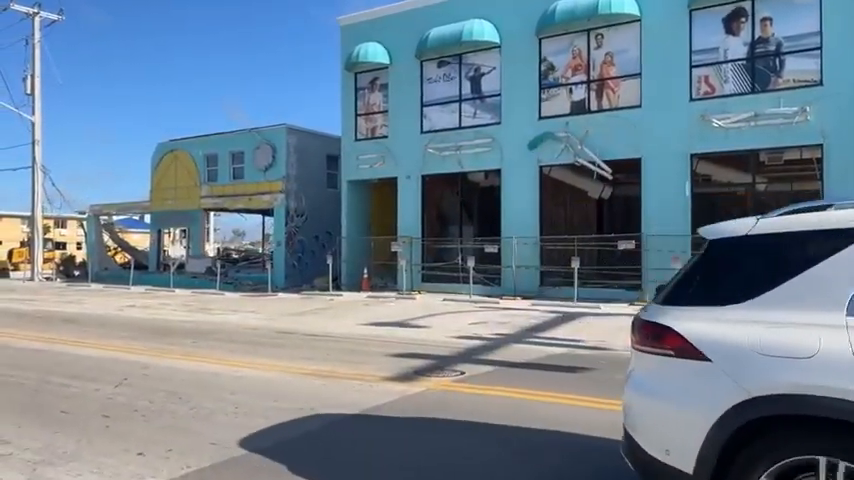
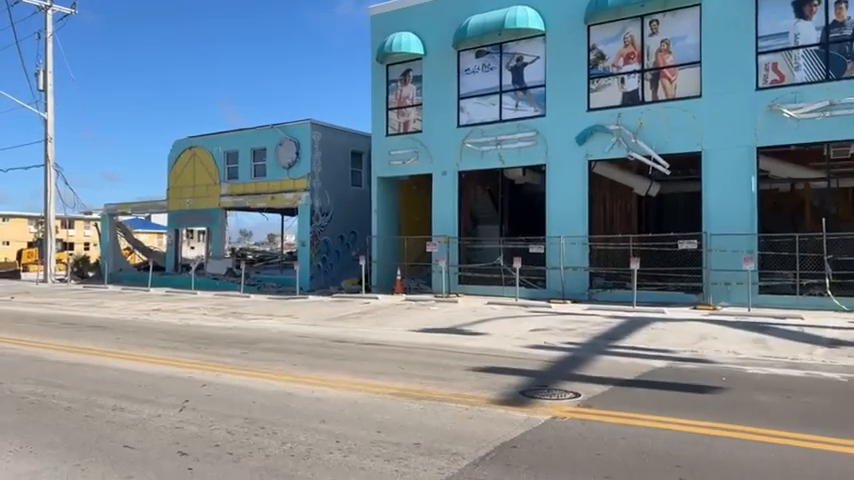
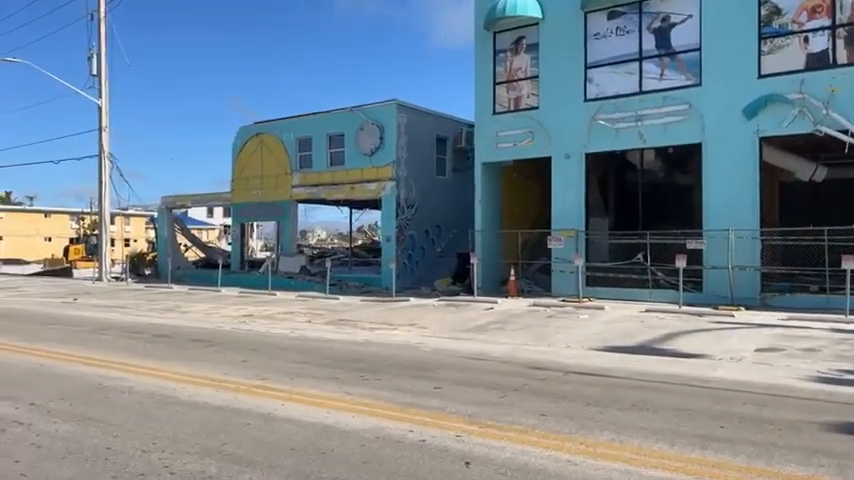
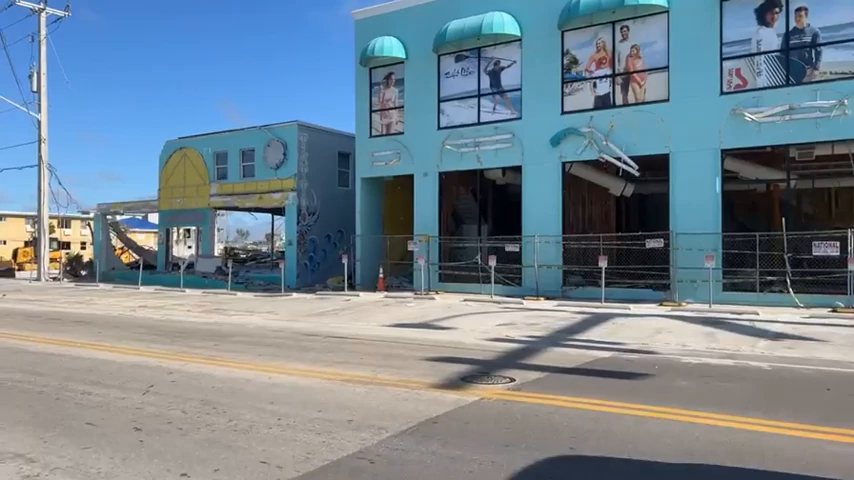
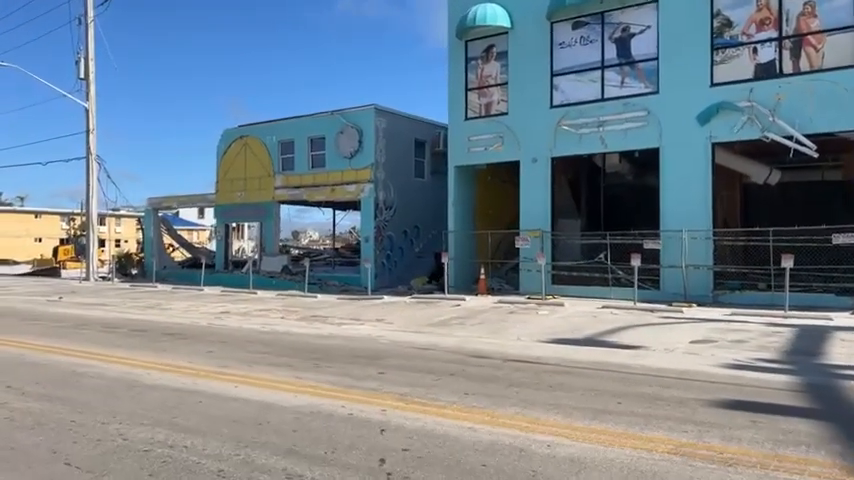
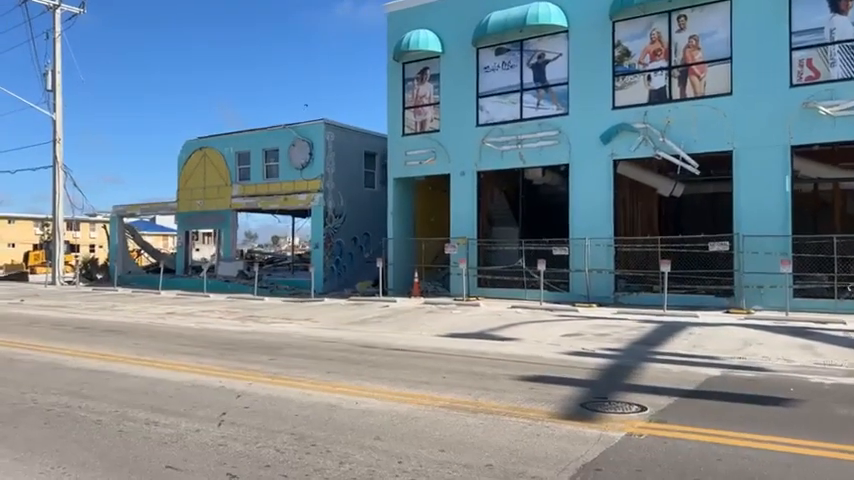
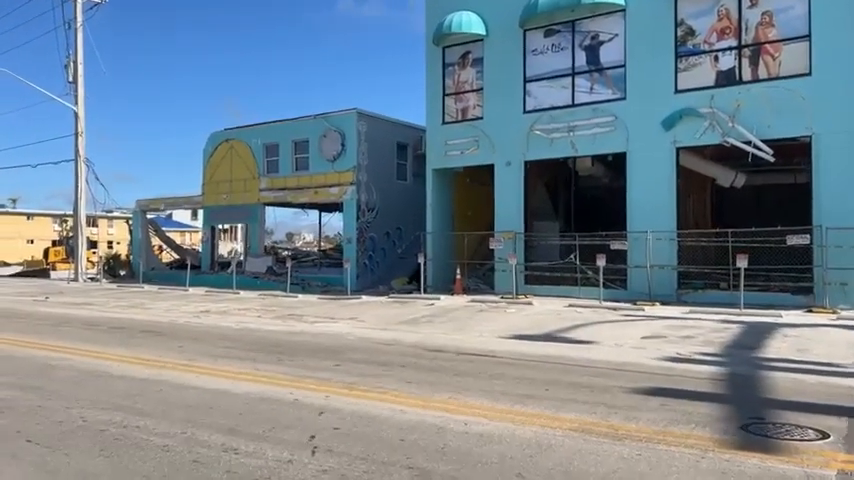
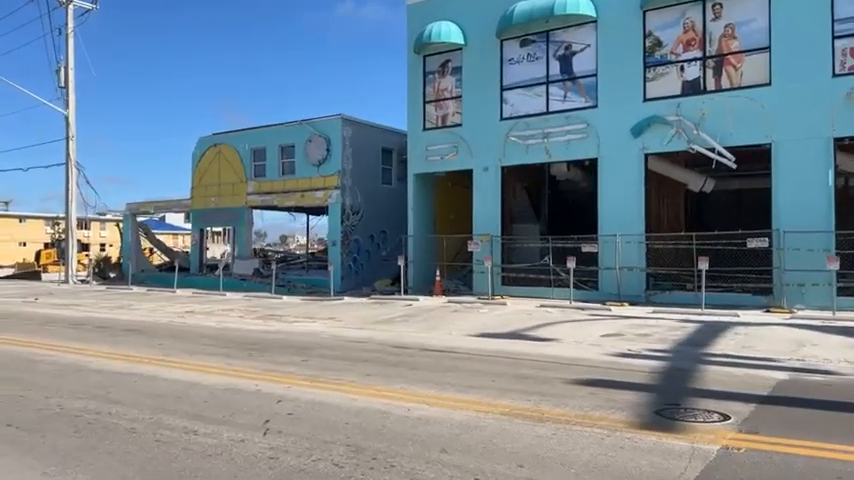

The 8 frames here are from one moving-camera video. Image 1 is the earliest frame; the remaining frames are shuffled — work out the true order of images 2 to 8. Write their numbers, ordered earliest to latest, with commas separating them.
4, 2, 6, 8, 7, 5, 3
